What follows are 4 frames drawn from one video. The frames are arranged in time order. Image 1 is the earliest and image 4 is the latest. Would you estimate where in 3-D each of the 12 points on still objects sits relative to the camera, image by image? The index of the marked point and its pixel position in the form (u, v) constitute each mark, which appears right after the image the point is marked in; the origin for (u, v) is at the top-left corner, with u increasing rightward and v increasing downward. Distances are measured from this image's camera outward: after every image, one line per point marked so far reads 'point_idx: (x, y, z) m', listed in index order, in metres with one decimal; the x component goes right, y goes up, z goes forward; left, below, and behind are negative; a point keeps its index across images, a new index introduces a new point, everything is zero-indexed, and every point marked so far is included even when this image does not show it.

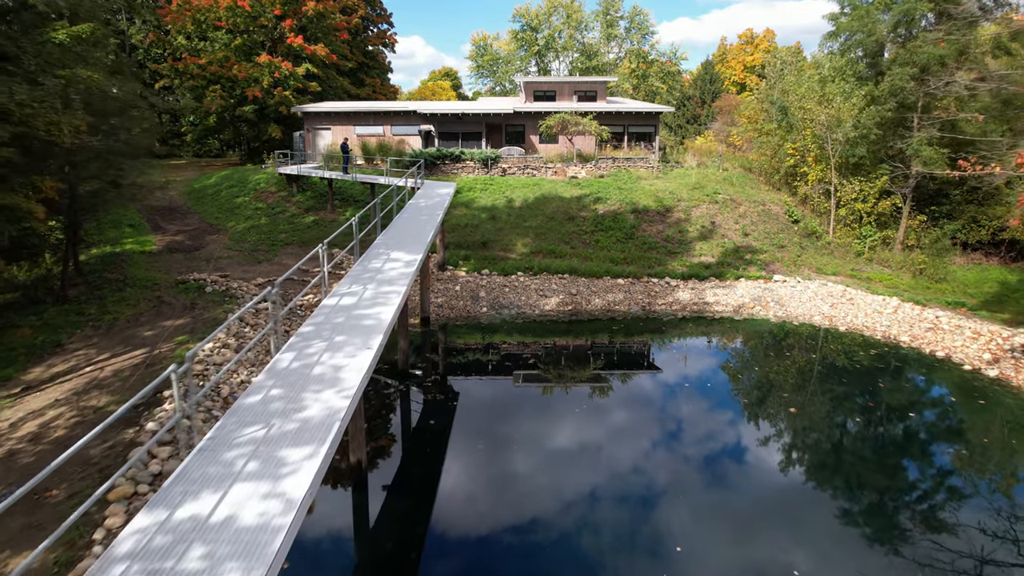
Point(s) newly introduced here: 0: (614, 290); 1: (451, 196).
0: (+3.2, -0.1, +17.5) m
1: (-1.8, +2.7, +16.3) m
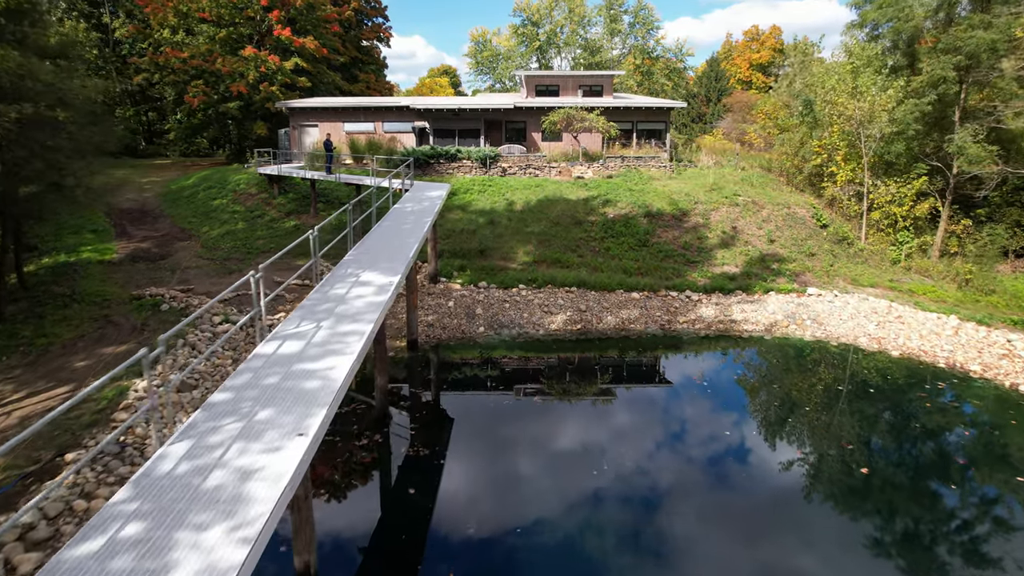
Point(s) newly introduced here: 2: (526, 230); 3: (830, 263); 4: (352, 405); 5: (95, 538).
0: (+3.2, -0.5, +15.5) m
1: (-1.7, +2.3, +14.3) m
2: (+0.5, +2.0, +19.2) m
3: (+10.4, +0.8, +18.4) m
4: (-3.0, -2.2, +10.4) m
5: (-2.4, -1.4, +3.2) m
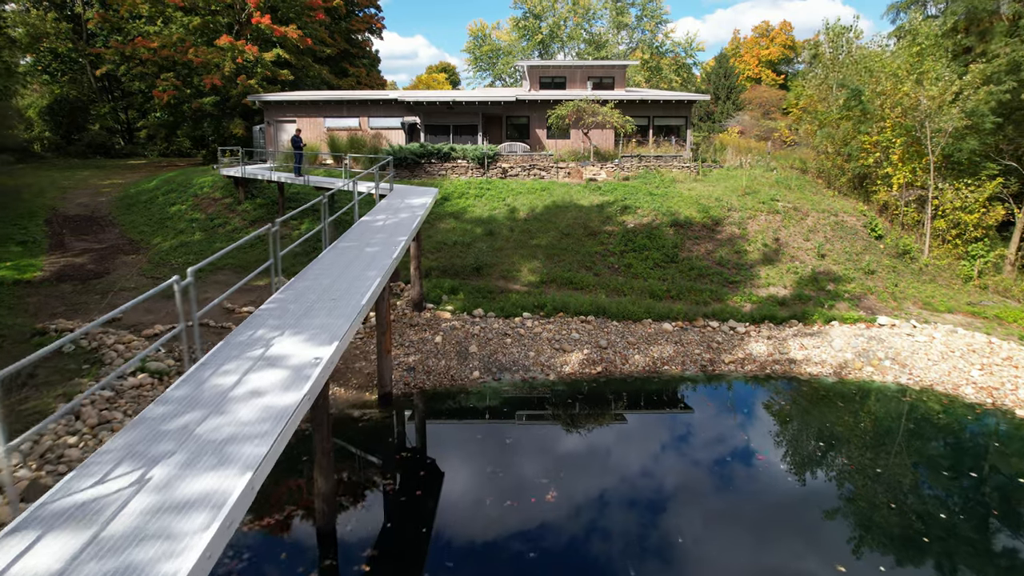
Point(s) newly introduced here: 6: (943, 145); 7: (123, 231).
0: (+3.3, -1.1, +12.5) m
1: (-1.7, +1.6, +11.3) m
2: (+0.6, +1.3, +16.2) m
3: (+10.5, +0.2, +15.4) m
4: (-2.9, -2.8, +7.4) m
5: (-2.3, -2.1, +0.2) m
6: (+13.0, +4.4, +17.1) m
7: (-13.2, +1.9, +19.2) m
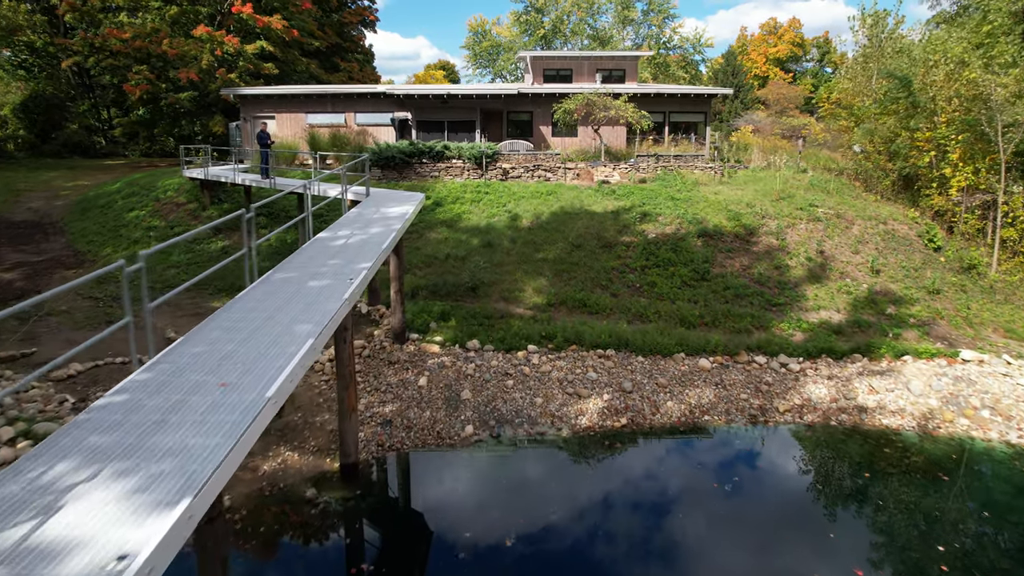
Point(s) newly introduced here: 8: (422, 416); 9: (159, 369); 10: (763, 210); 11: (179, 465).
0: (+3.3, -1.6, +10.2) m
1: (-1.7, +1.1, +8.9) m
2: (+0.6, +0.8, +13.9) m
3: (+10.5, -0.4, +13.0) m
4: (-2.9, -3.3, +5.1) m
5: (-2.3, -2.6, -2.1) m
6: (+13.1, +3.8, +14.8) m
7: (-13.2, +1.4, +16.8) m
8: (-1.4, -2.1, +9.0) m
9: (-2.4, -0.5, +3.9) m
10: (+7.1, +2.2, +16.0) m
11: (-1.7, -0.9, +2.9) m
